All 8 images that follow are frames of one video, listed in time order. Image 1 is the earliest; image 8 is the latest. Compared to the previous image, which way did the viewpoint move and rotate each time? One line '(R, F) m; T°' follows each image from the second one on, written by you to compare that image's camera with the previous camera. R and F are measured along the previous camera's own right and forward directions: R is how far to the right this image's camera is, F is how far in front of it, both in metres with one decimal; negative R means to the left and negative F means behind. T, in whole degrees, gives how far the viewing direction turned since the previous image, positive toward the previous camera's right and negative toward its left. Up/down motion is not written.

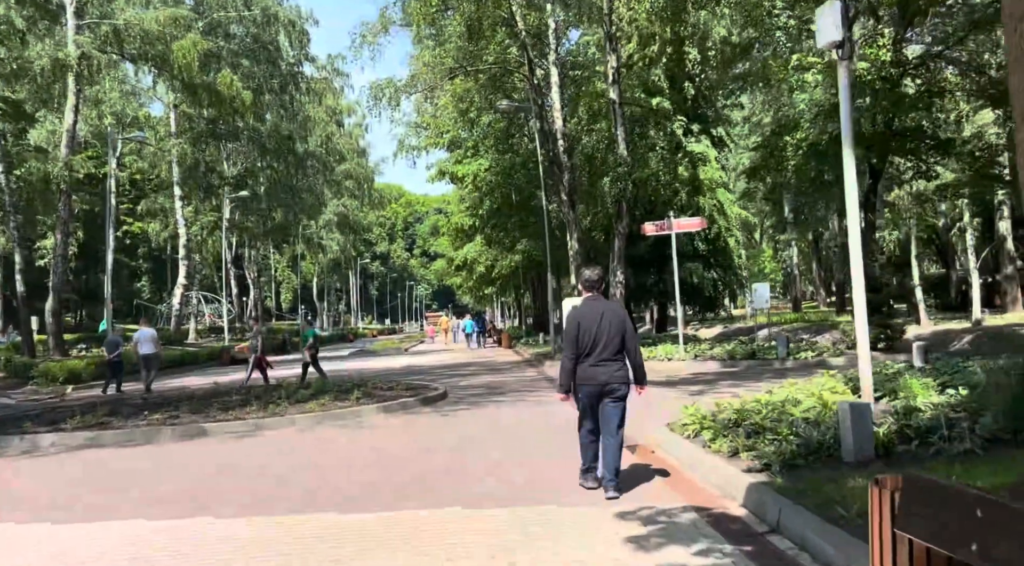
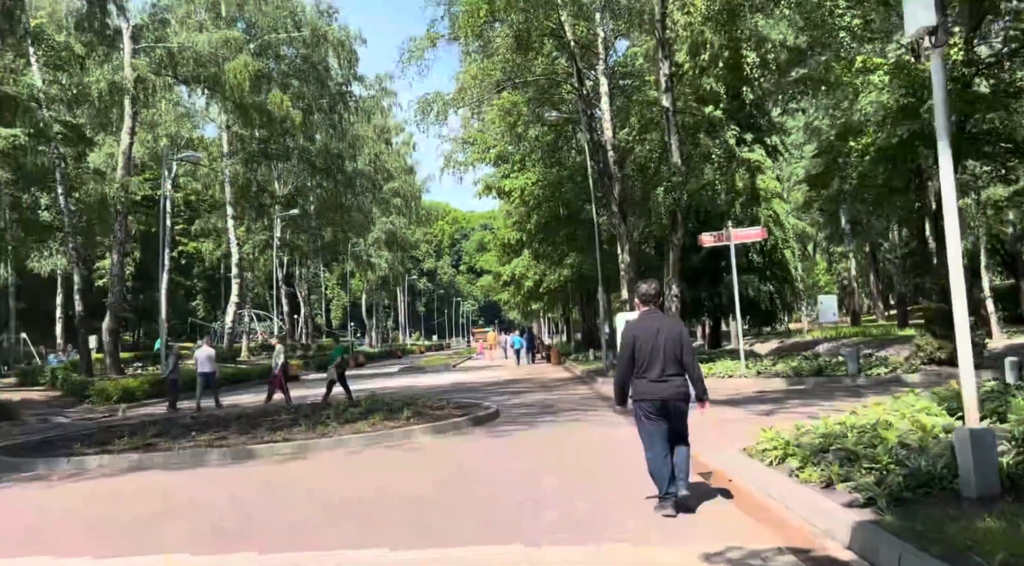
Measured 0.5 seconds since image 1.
(-0.1, +0.5) m; -3°
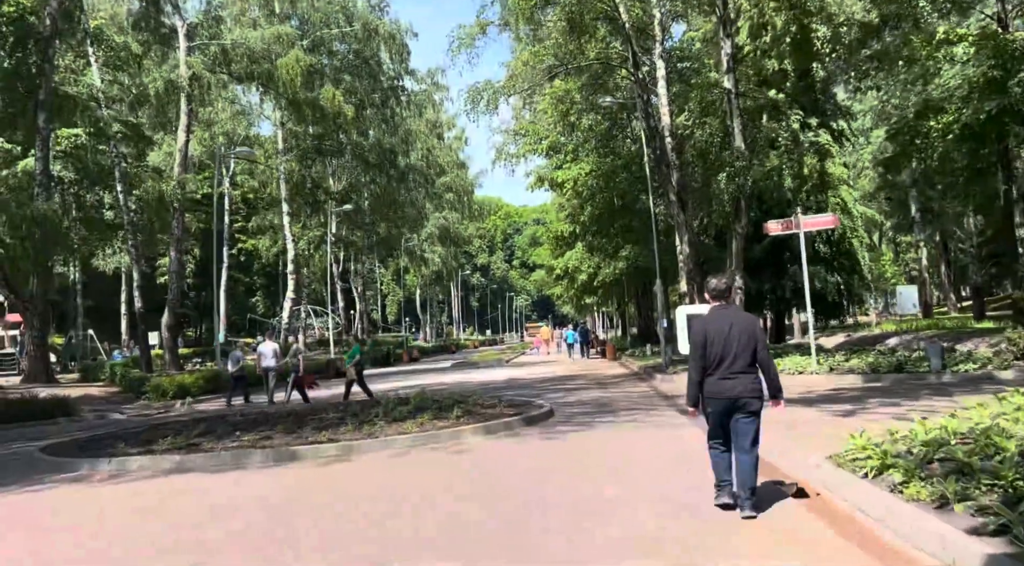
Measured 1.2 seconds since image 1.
(0.0, +0.7) m; -4°
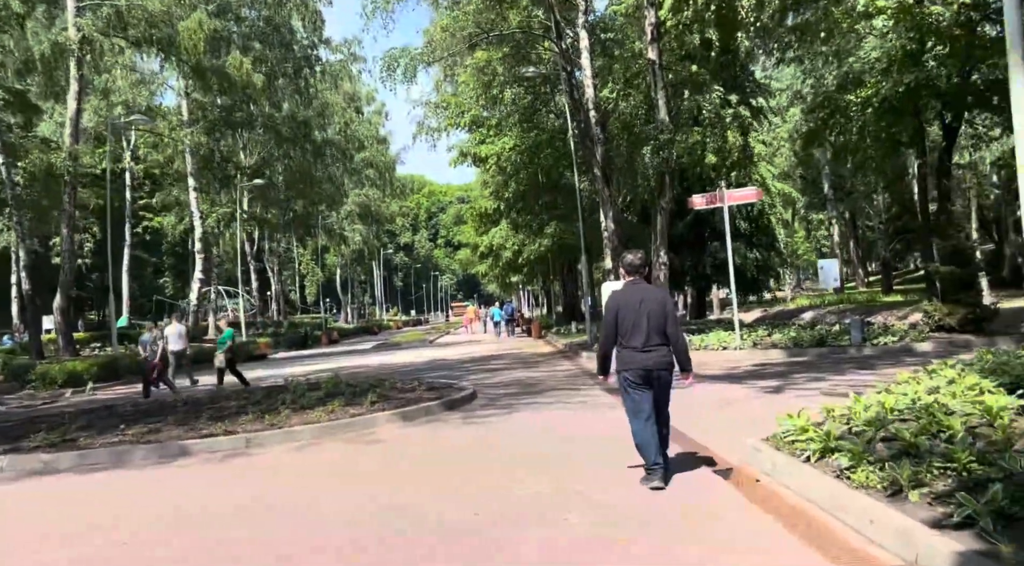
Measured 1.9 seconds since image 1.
(+0.1, +0.7) m; +5°
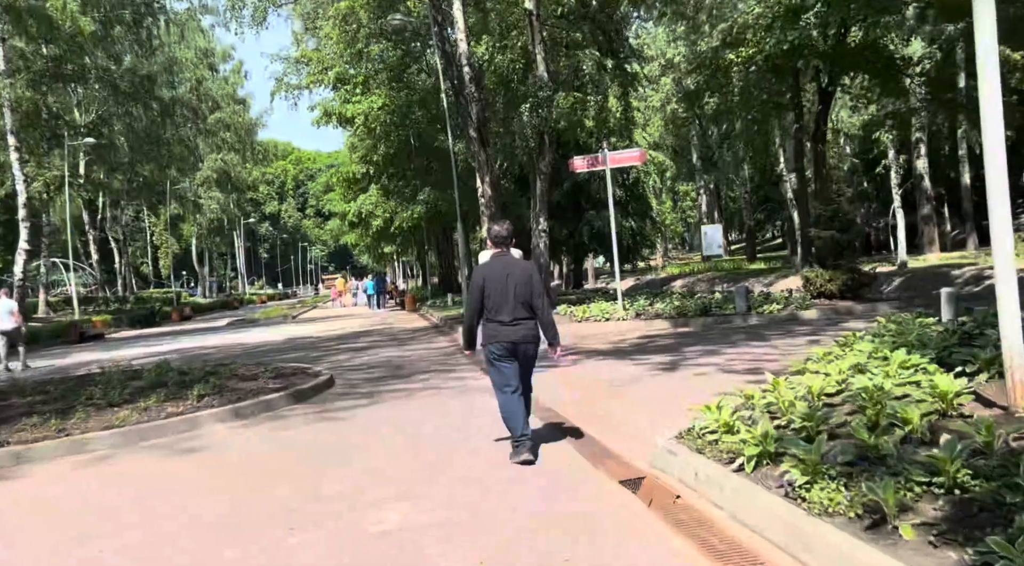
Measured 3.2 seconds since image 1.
(+0.2, +1.5) m; +9°
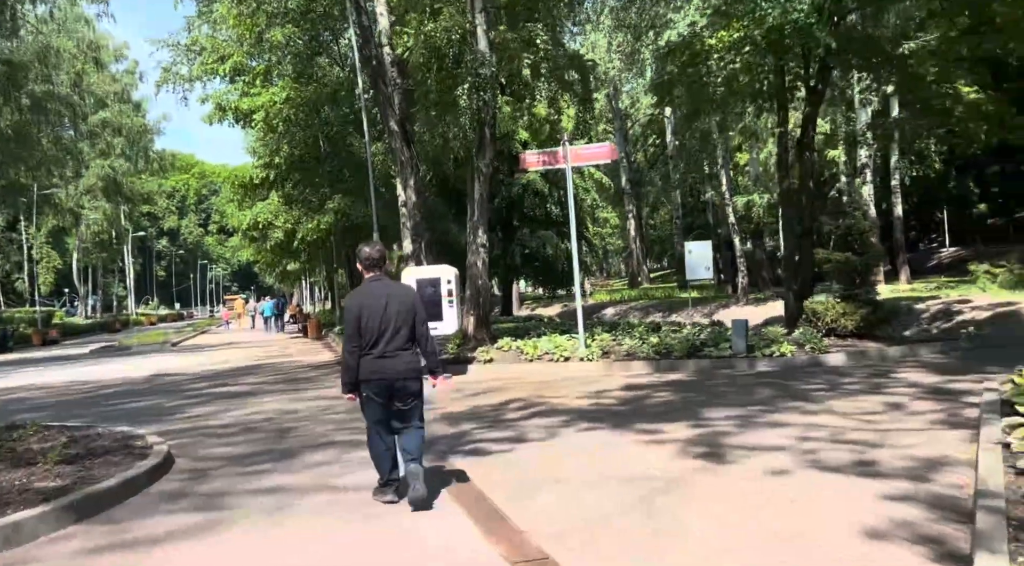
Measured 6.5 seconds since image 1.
(-0.3, +3.7) m; +6°
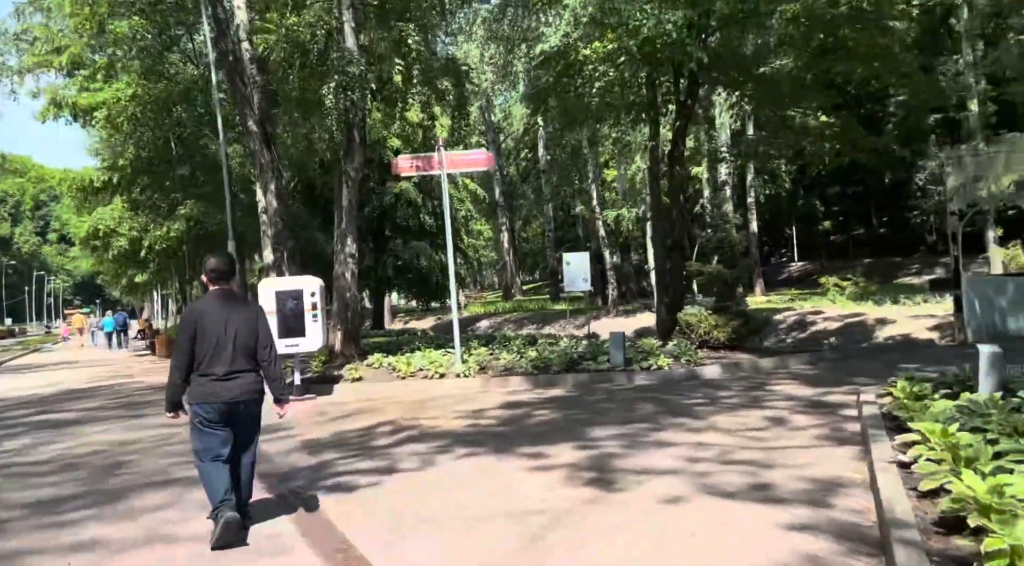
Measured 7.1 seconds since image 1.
(0.0, +0.6) m; +9°
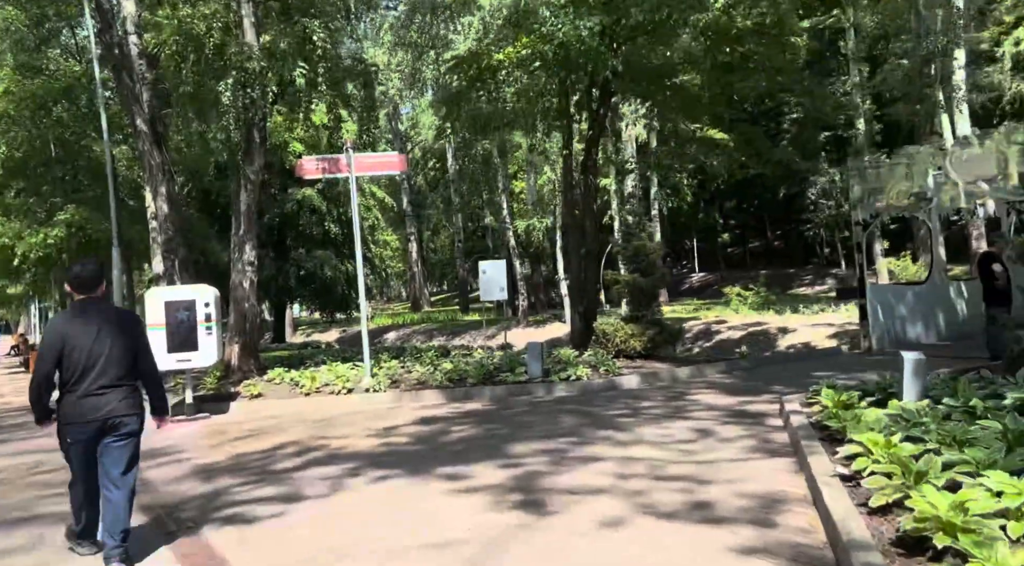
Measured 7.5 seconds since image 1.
(-0.1, +0.5) m; +7°
